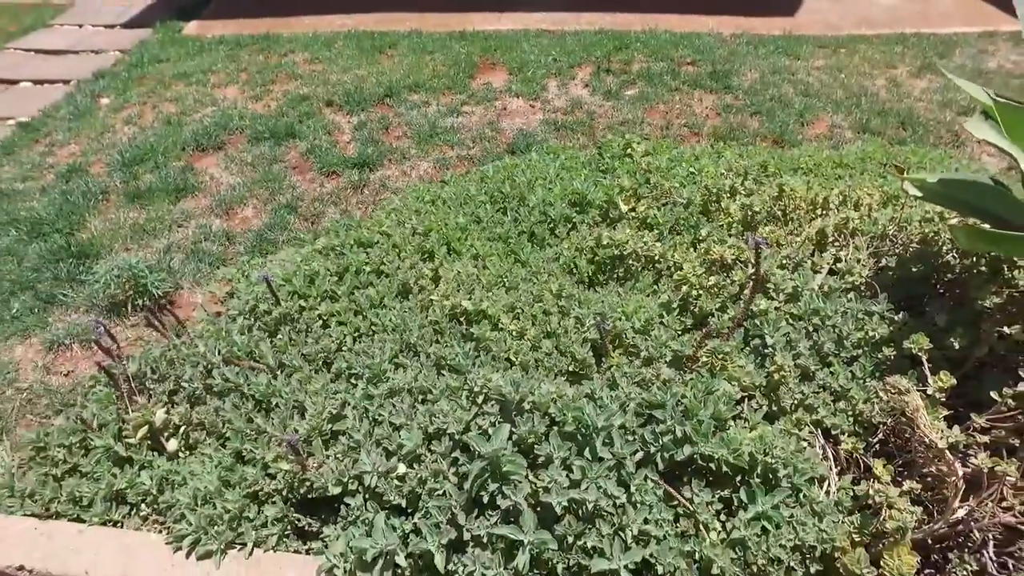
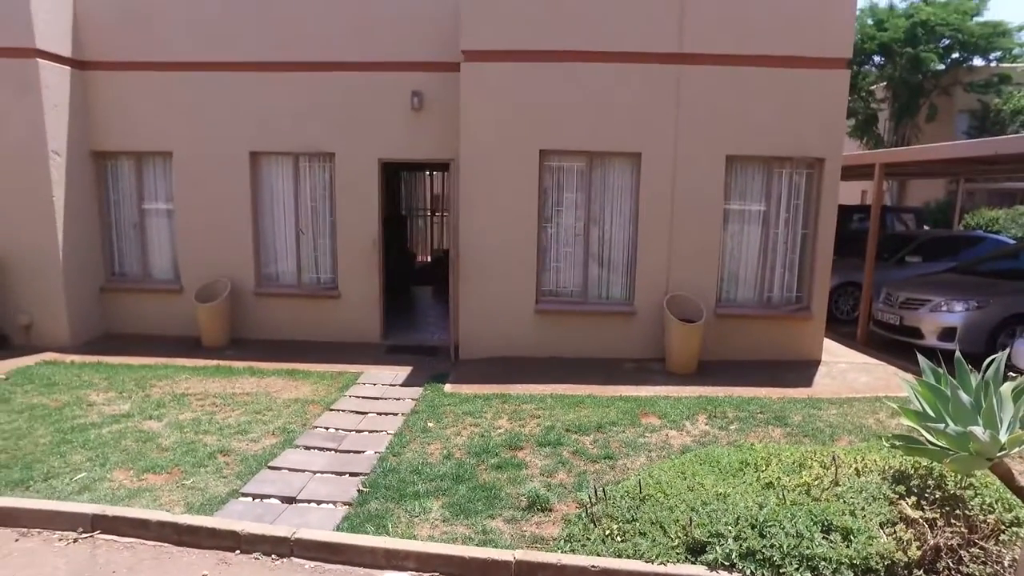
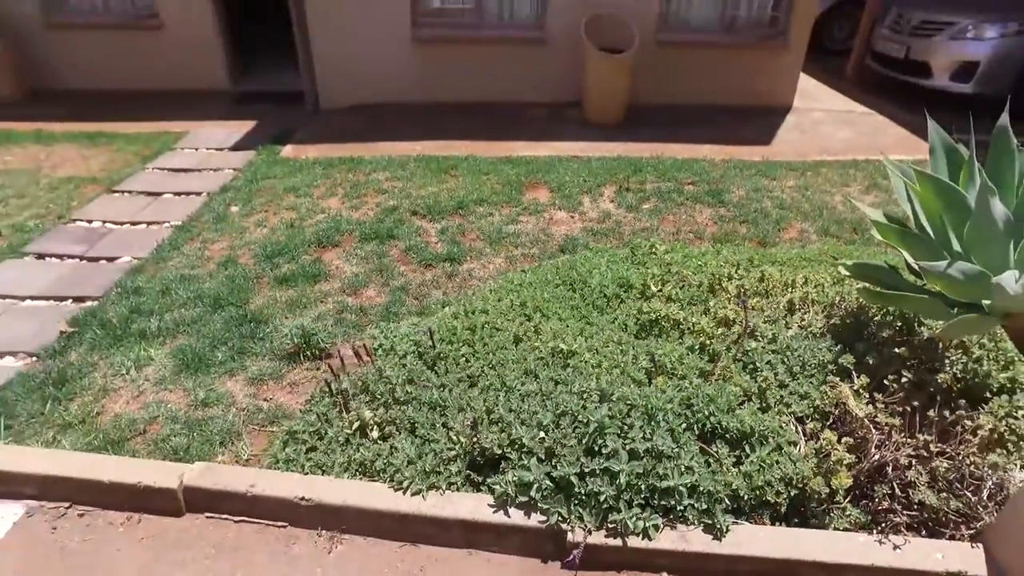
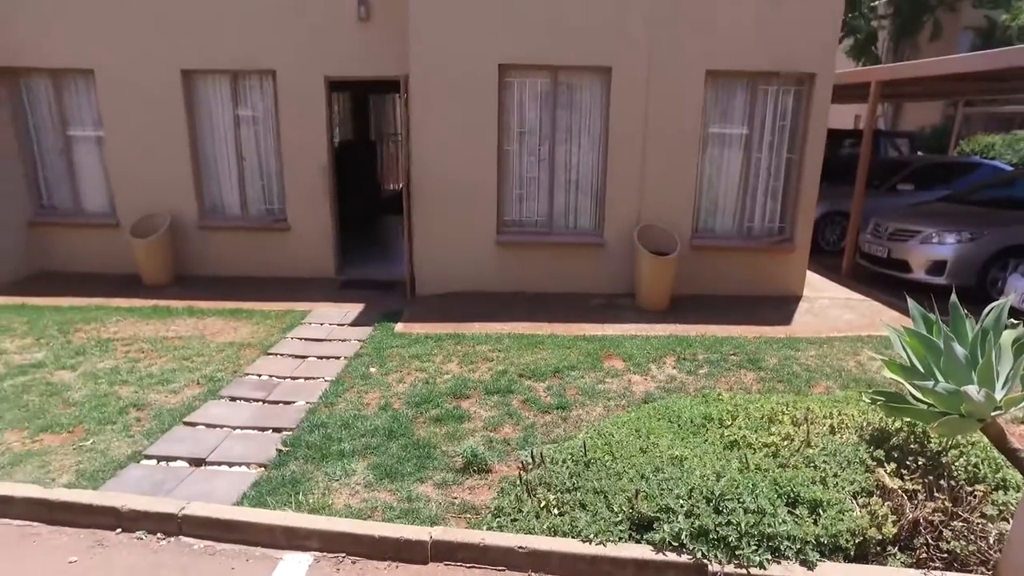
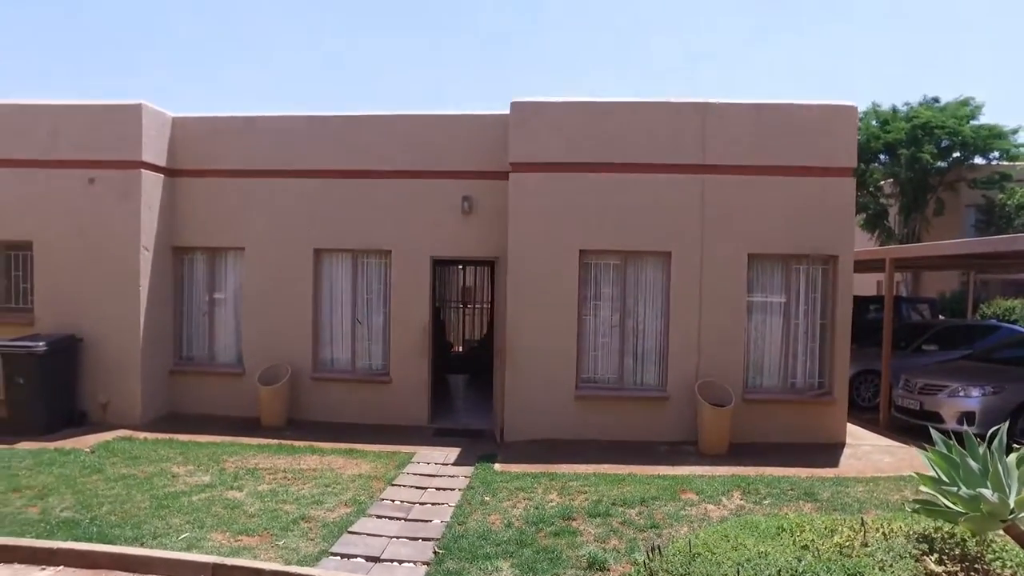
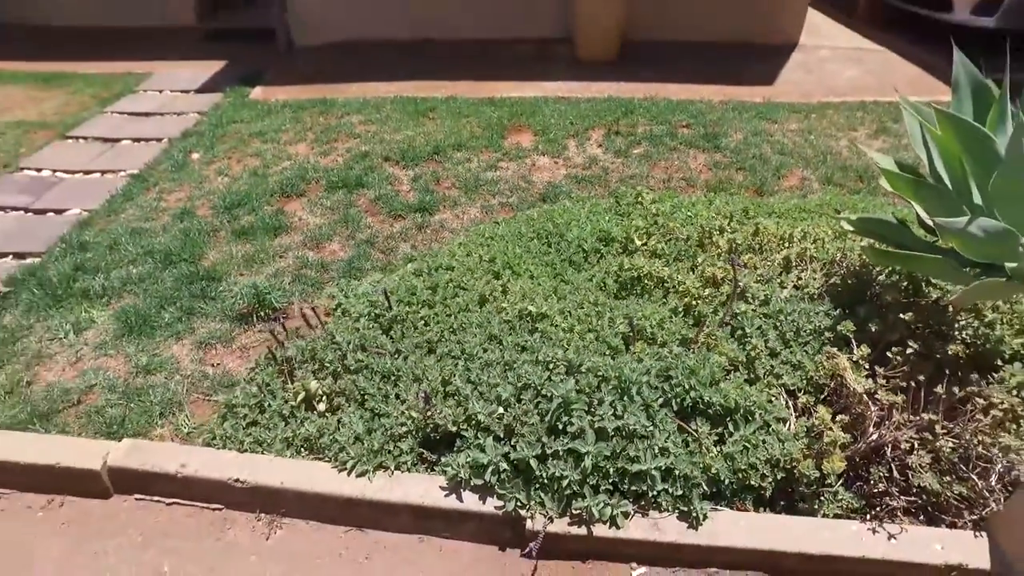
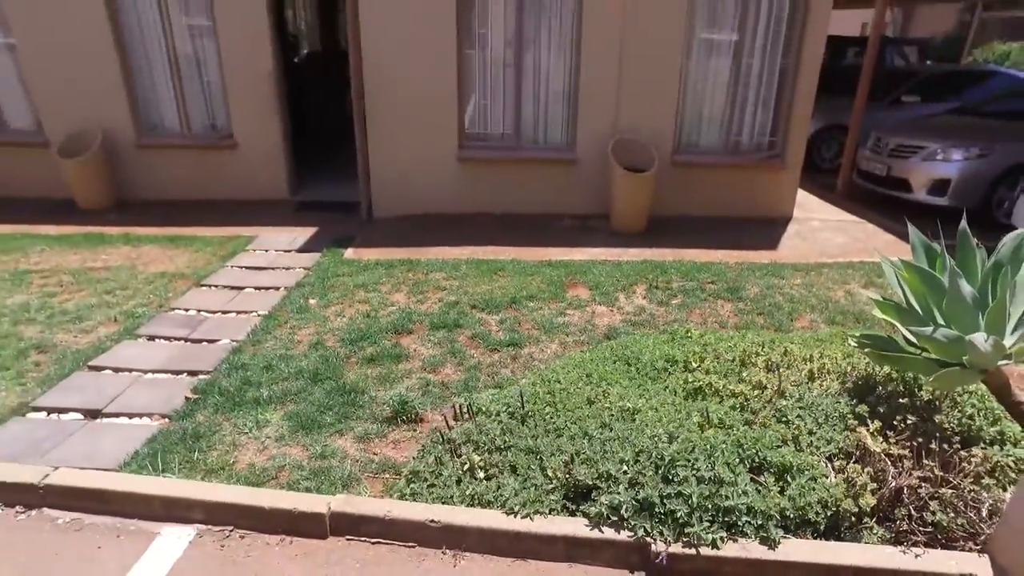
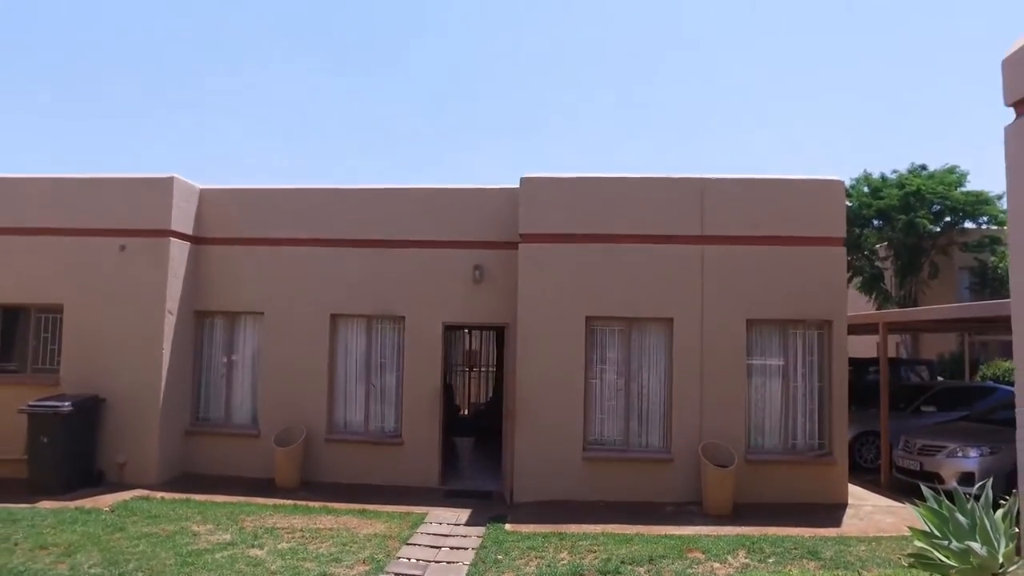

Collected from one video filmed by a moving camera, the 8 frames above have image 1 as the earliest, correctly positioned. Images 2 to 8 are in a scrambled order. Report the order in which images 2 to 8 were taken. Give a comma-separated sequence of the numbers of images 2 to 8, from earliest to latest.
6, 3, 7, 4, 2, 5, 8
